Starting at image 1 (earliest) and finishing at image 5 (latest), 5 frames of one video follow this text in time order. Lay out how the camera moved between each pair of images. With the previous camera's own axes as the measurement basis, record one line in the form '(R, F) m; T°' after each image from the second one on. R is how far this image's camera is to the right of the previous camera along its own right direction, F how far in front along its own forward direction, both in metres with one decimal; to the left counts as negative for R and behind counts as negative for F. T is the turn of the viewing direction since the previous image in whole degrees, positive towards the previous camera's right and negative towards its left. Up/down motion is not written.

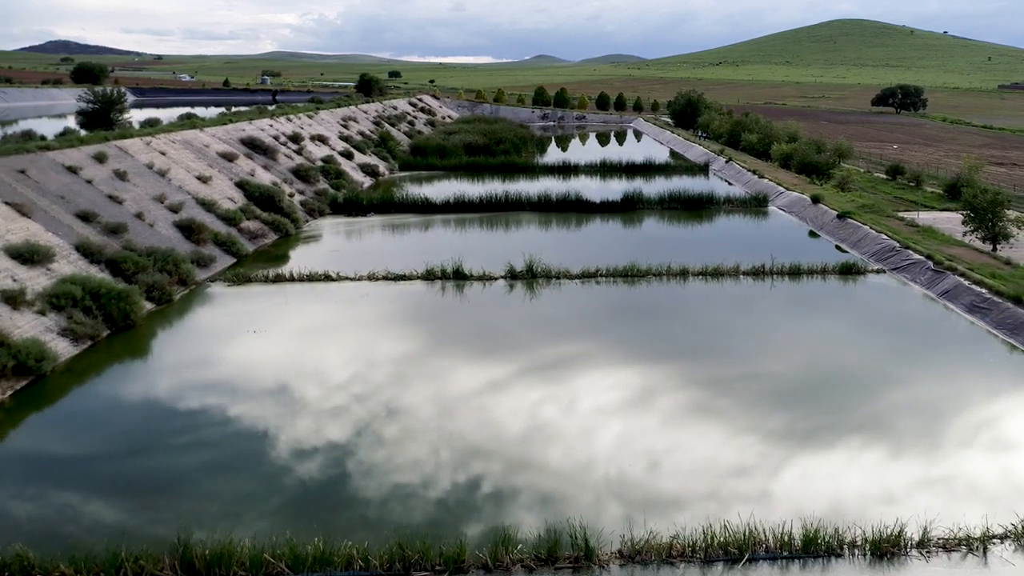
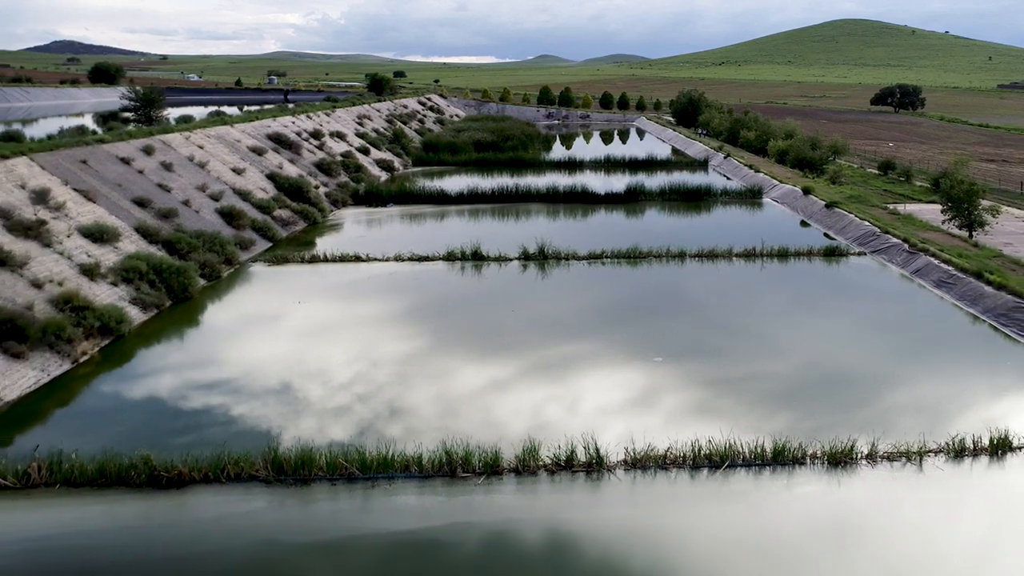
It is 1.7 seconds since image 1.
(-0.1, -0.8) m; 0°
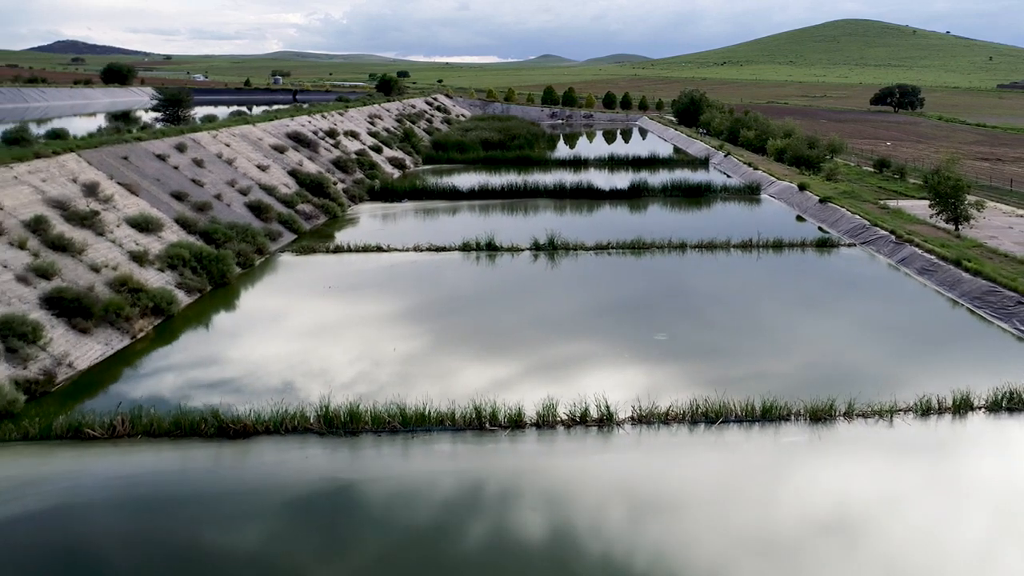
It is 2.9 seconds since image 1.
(-0.1, -0.6) m; 0°
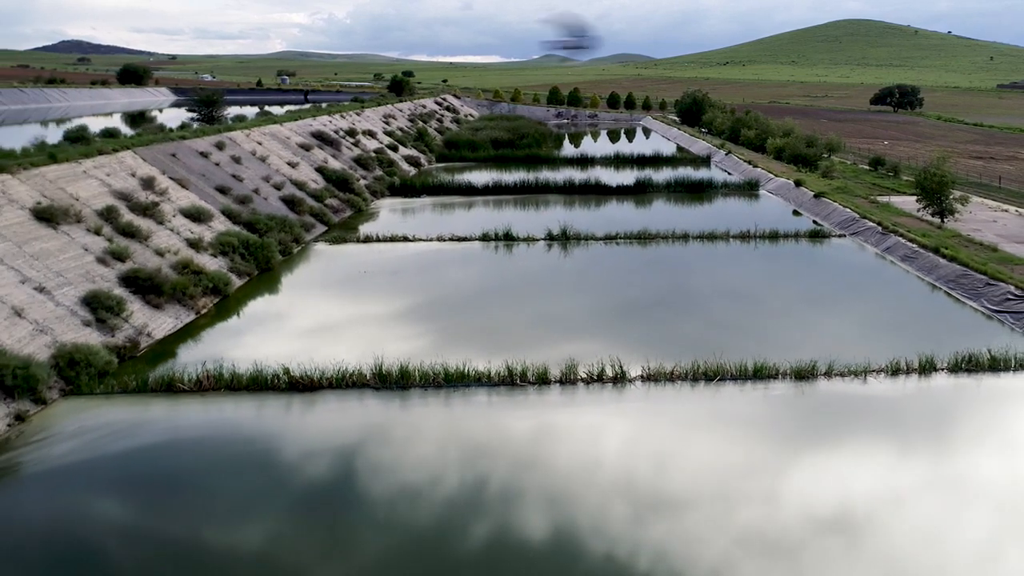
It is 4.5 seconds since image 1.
(-0.2, -0.8) m; 0°
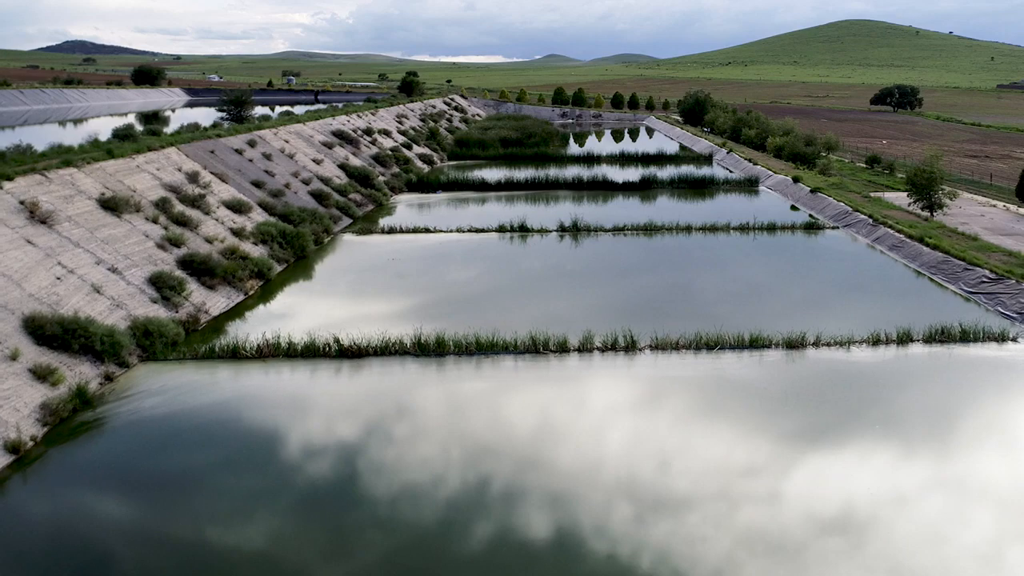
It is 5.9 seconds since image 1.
(-0.2, -0.7) m; 0°
